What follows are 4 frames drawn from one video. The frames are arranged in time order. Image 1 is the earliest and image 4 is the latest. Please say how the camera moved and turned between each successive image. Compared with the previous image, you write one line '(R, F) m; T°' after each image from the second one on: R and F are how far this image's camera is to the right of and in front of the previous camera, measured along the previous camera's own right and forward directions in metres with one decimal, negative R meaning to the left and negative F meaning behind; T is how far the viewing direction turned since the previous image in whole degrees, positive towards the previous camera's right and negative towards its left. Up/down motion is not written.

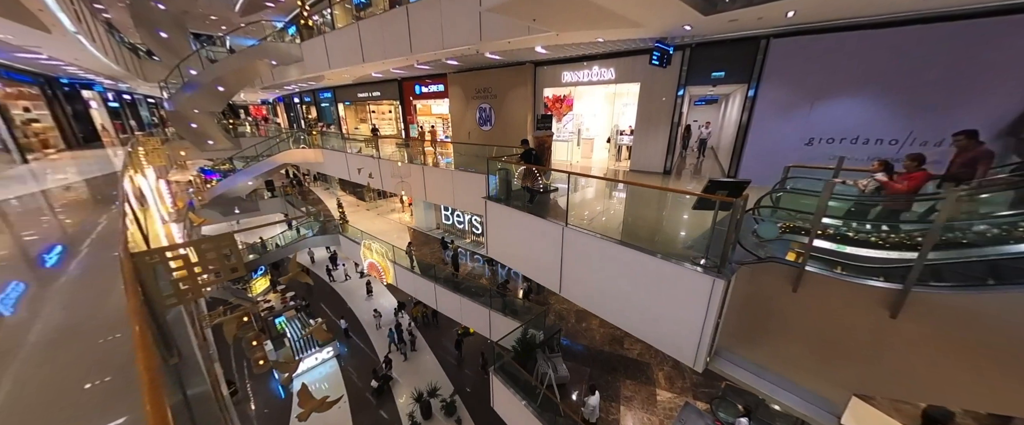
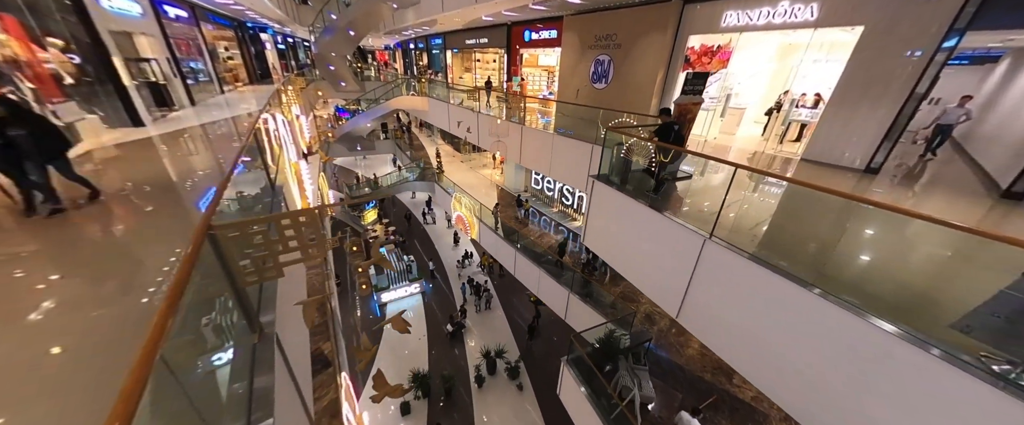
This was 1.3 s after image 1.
(-0.4, +0.7) m; -16°
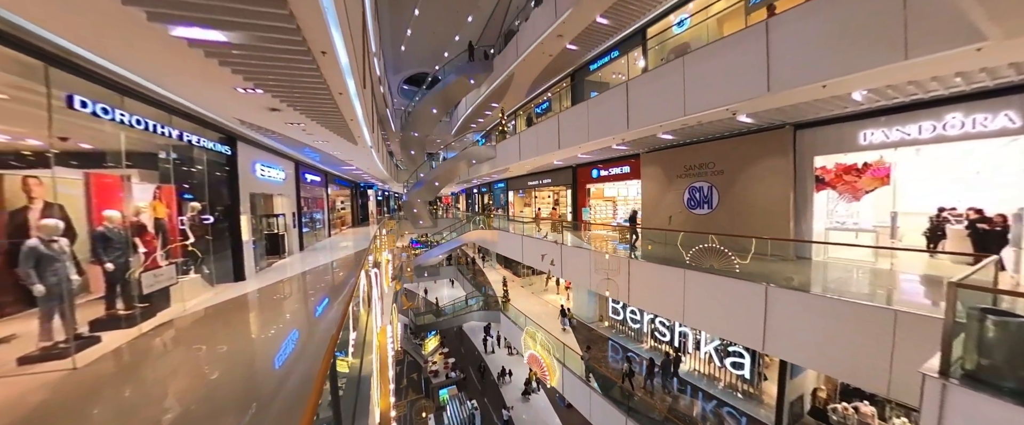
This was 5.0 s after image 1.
(-1.7, +0.6) m; -5°
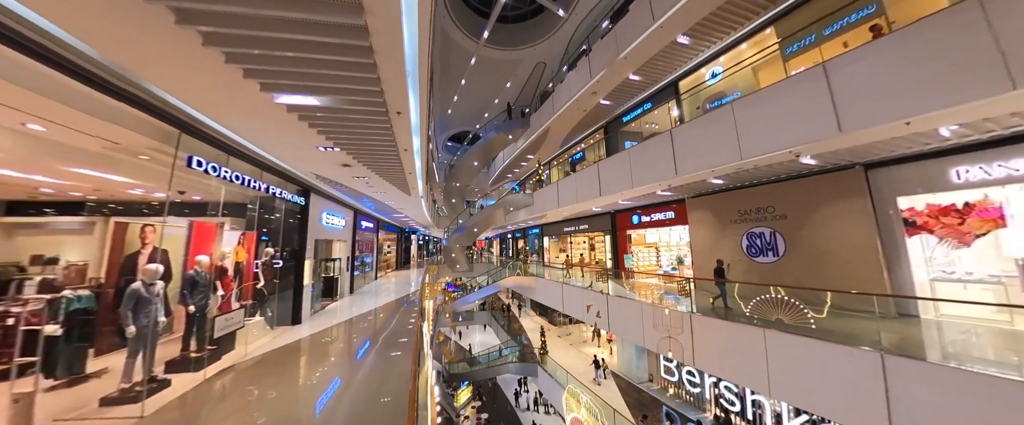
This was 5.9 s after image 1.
(-0.5, 0.0) m; -5°
